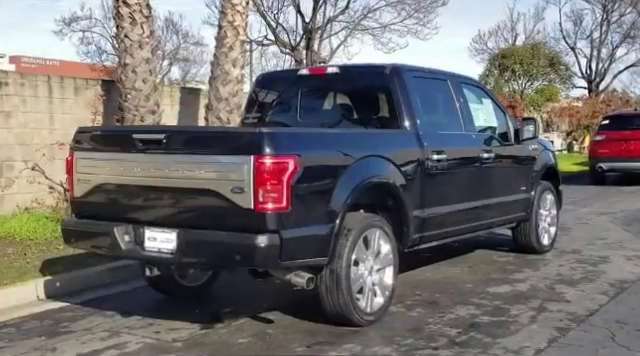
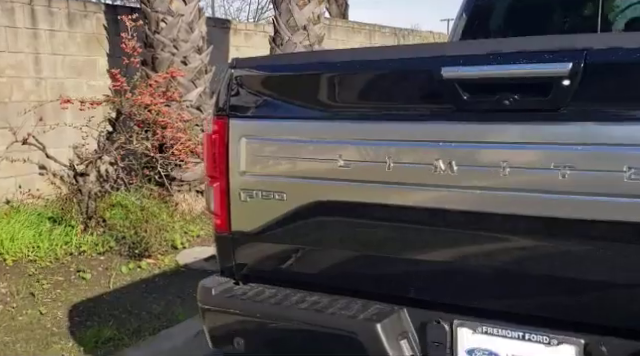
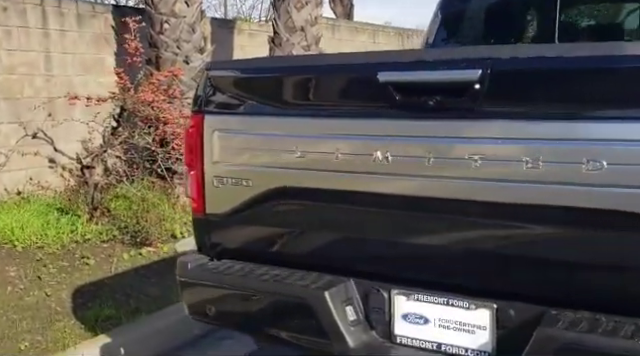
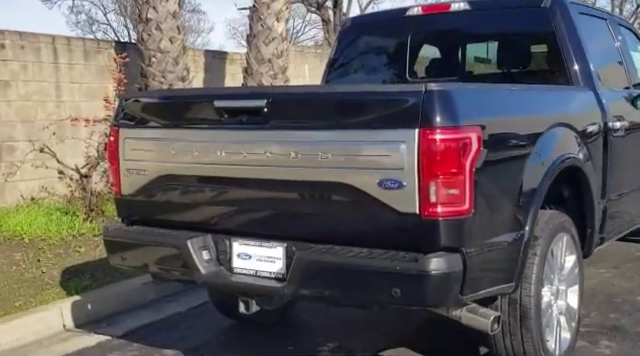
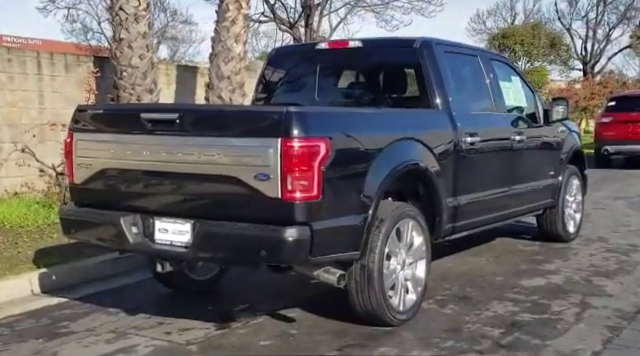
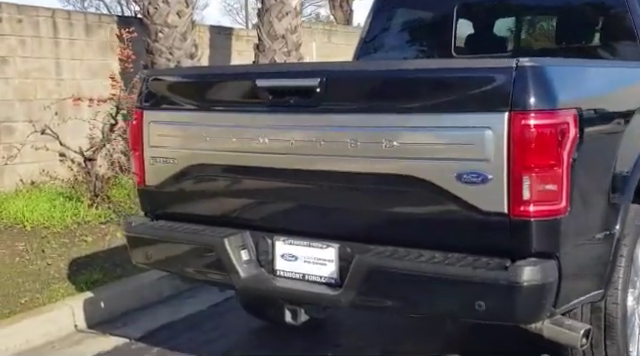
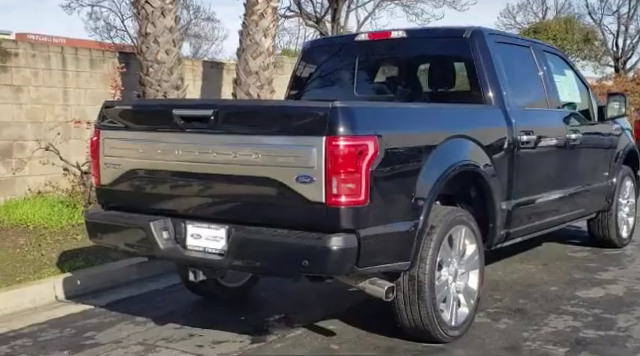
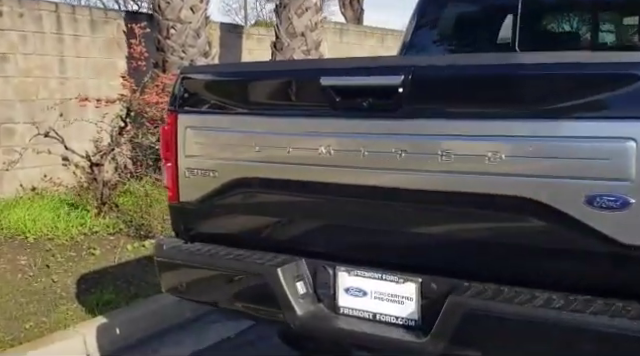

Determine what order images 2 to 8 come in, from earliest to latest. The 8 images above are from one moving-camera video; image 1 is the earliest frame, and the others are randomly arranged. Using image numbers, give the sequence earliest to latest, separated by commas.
5, 7, 4, 6, 8, 3, 2
